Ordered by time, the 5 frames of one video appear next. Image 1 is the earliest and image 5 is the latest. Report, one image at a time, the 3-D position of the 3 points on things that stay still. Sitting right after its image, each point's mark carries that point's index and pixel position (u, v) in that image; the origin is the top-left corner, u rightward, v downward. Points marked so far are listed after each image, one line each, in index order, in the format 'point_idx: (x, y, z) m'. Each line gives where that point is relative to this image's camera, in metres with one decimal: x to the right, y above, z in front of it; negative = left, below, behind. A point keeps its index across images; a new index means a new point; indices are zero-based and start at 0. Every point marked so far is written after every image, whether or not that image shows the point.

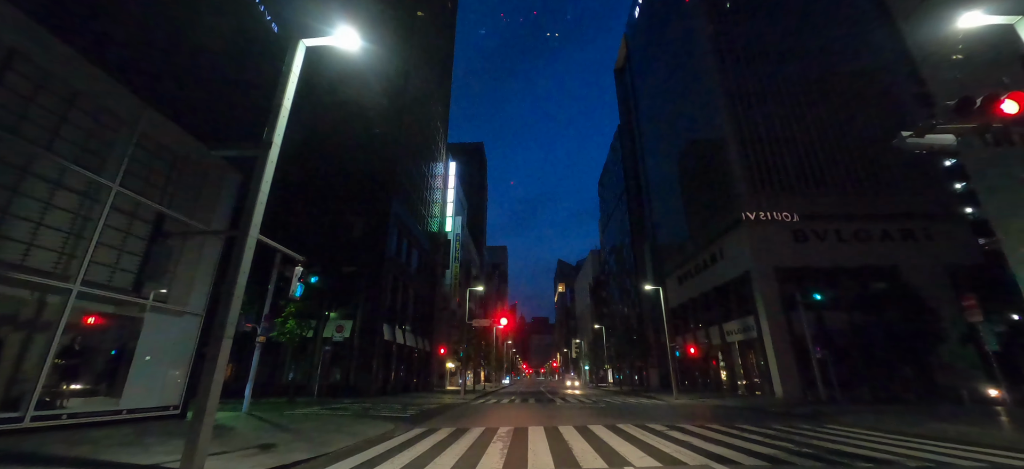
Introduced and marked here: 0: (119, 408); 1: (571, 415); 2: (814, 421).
0: (-12.9, -5.7, +13.4) m
1: (+2.7, -8.3, +18.8) m
2: (+12.0, -7.4, +16.1) m
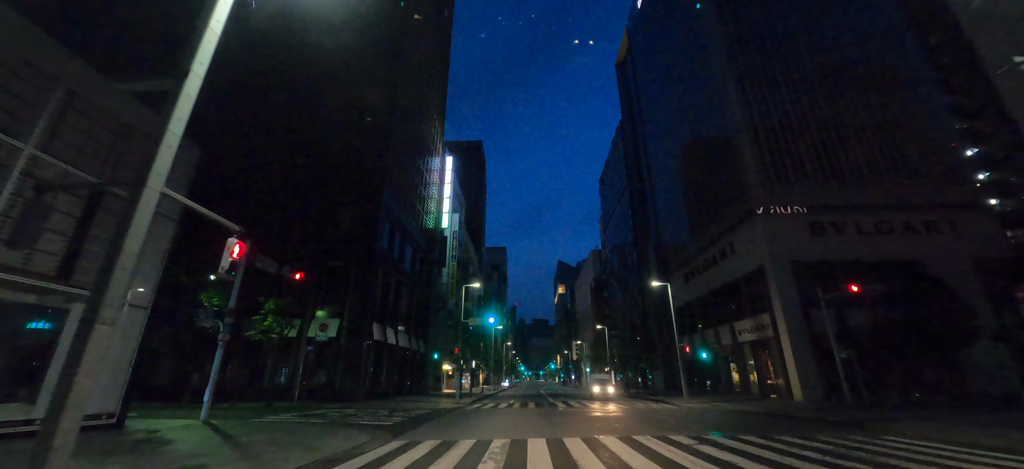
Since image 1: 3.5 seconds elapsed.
0: (-13.1, -5.0, +11.2) m
1: (+2.6, -7.7, +16.6) m
2: (+11.9, -6.7, +13.9) m
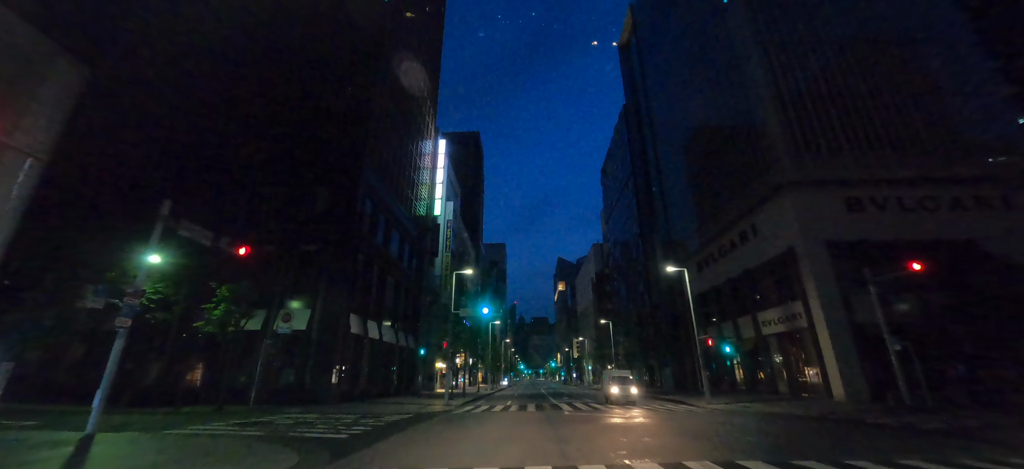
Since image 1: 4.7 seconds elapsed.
0: (-13.3, -3.6, +7.2) m
1: (+2.4, -6.2, +12.6) m
2: (+11.7, -5.2, +10.0) m
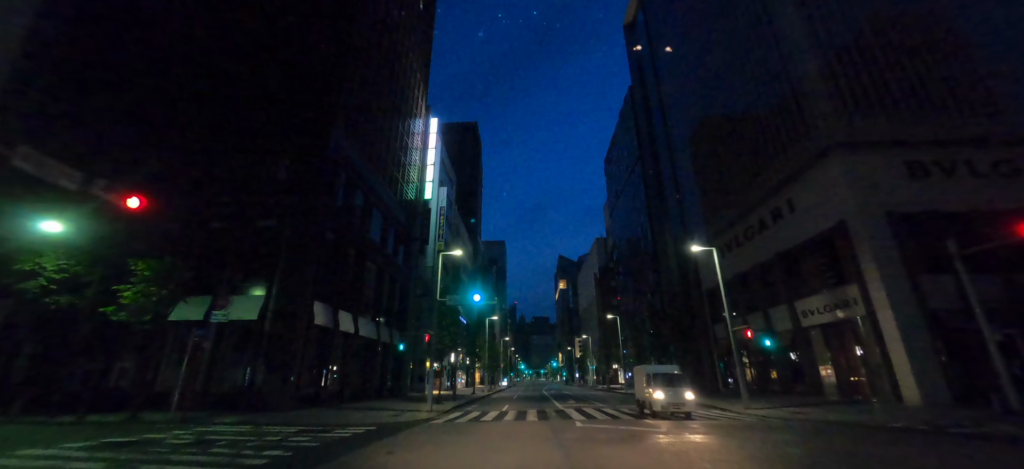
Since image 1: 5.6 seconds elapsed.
0: (-13.5, -2.0, +2.5) m
1: (+2.2, -4.5, +7.9) m
2: (+11.4, -3.4, +5.3) m
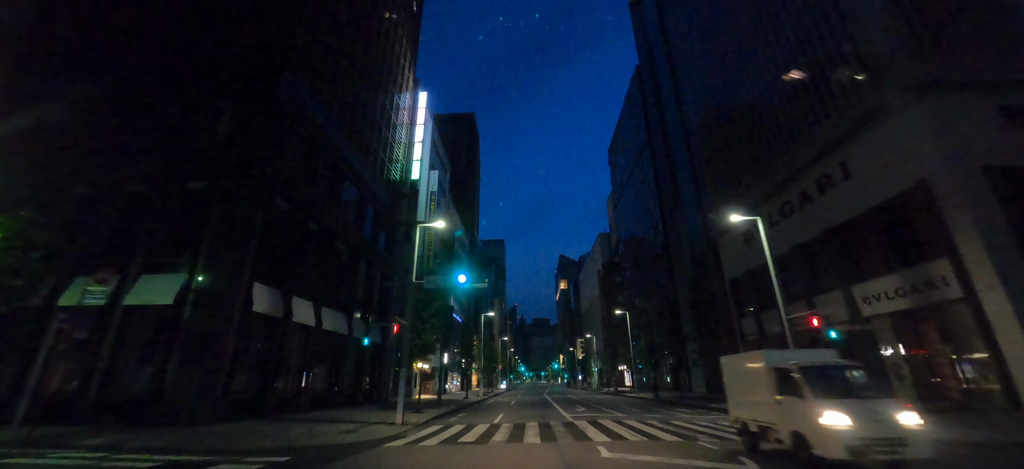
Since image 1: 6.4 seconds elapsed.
0: (-13.7, -0.2, -2.5) m
1: (+1.9, -2.7, +2.9) m
2: (+11.2, -1.6, +0.3) m
